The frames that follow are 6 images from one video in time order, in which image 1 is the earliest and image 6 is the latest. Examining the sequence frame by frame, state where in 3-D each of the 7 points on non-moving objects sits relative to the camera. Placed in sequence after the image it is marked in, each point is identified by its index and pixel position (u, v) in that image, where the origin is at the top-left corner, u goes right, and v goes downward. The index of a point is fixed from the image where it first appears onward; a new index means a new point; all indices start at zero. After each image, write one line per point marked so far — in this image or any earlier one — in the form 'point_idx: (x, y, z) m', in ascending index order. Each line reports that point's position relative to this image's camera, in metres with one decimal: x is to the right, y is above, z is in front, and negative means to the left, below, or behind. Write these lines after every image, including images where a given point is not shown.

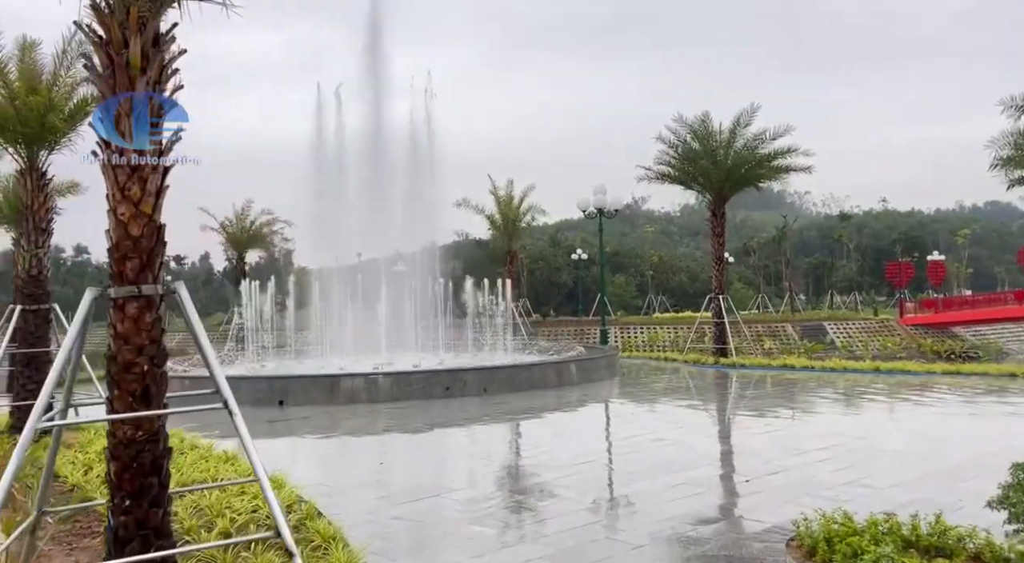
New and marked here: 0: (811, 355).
0: (+5.7, -1.4, +16.1) m
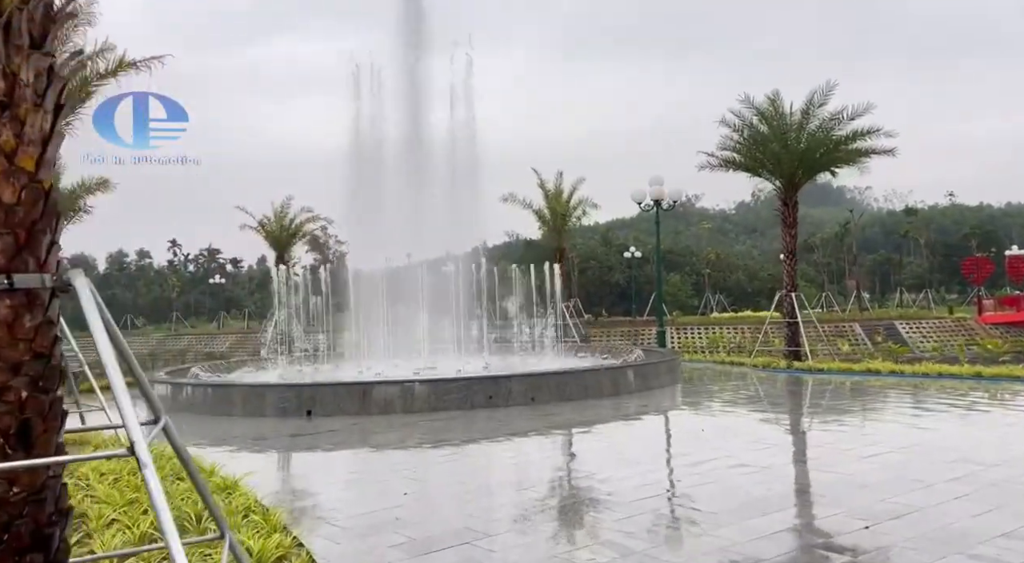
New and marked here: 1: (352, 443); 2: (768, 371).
0: (+6.6, -1.3, +14.5) m
1: (-1.7, -1.7, +8.8) m
2: (+4.4, -1.6, +14.5) m
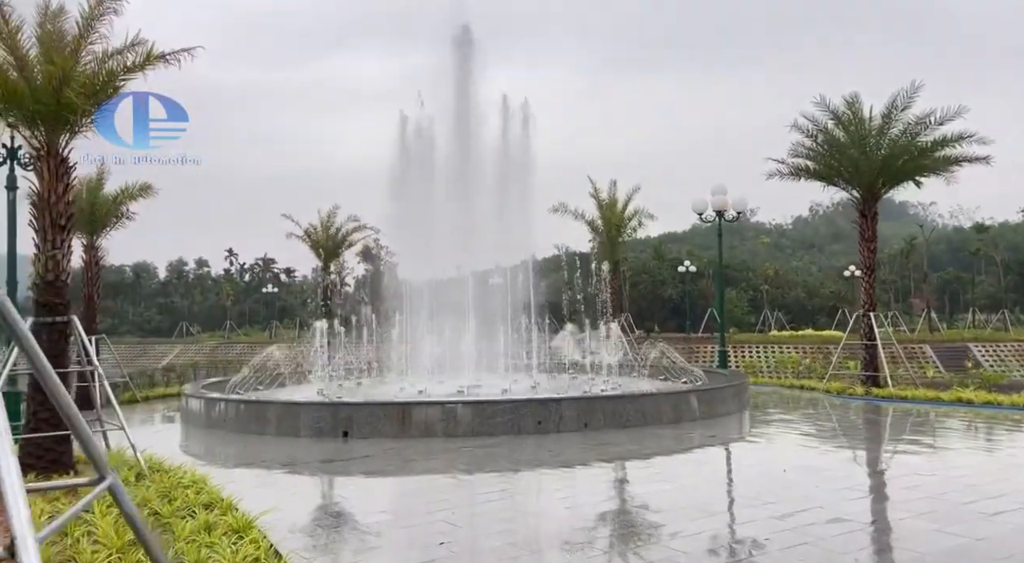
0: (+7.5, -1.7, +13.2) m
1: (-1.2, -1.8, +8.0) m
2: (+5.3, -1.8, +13.3) m
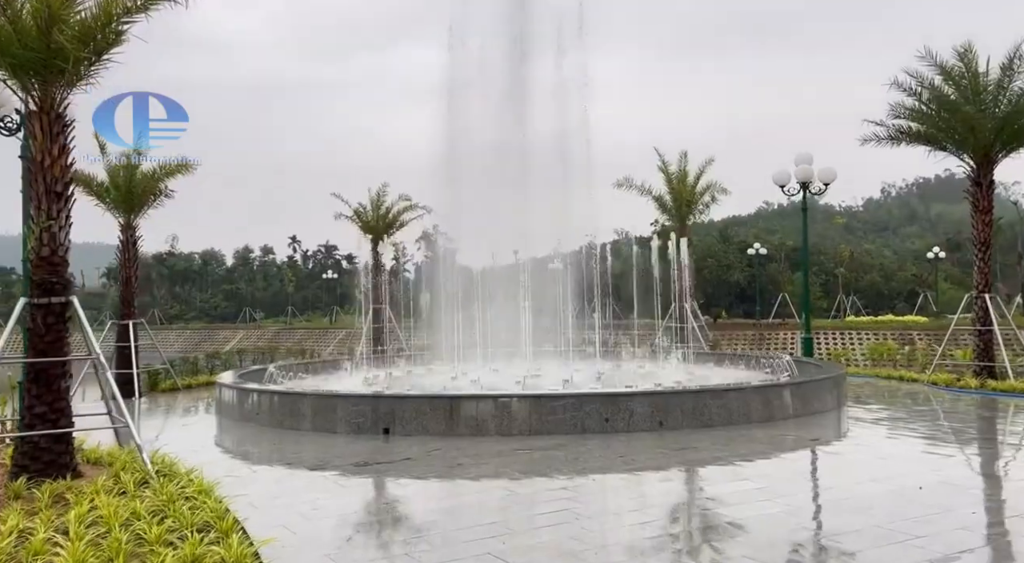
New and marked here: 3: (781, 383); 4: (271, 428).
0: (+8.3, -1.3, +11.5) m
1: (-0.7, -1.6, +6.9) m
2: (+6.1, -1.5, +11.7) m
3: (+2.9, -1.1, +9.0) m
4: (-2.7, -1.6, +9.4) m
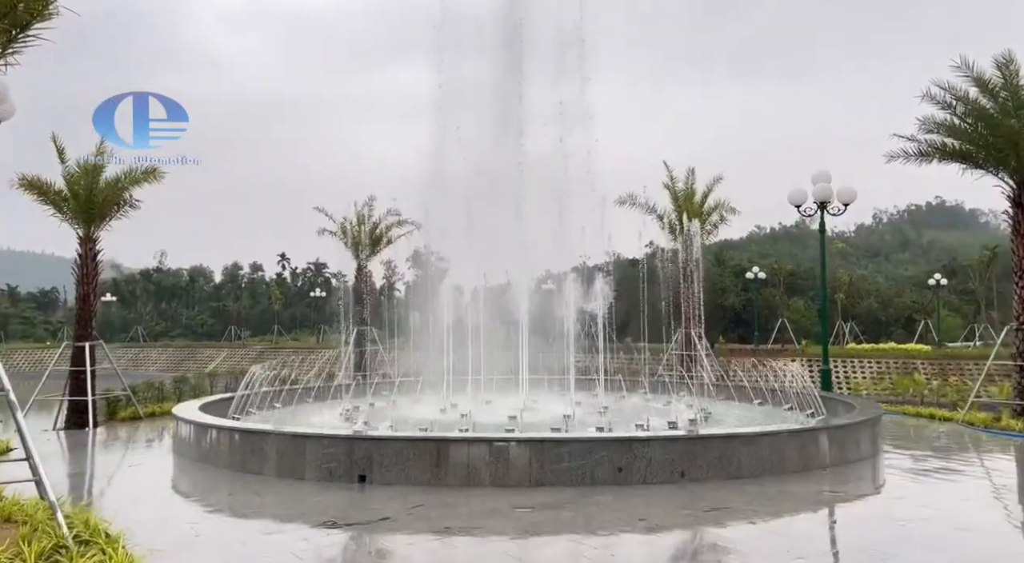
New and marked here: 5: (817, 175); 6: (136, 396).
0: (+8.3, -1.7, +10.4) m
1: (-0.7, -1.8, +5.7) m
2: (+6.1, -1.9, +10.6) m
3: (+2.9, -1.4, +7.9) m
4: (-2.7, -1.8, +8.2) m
5: (+5.1, +1.8, +14.0) m
6: (-6.3, -1.9, +14.0) m
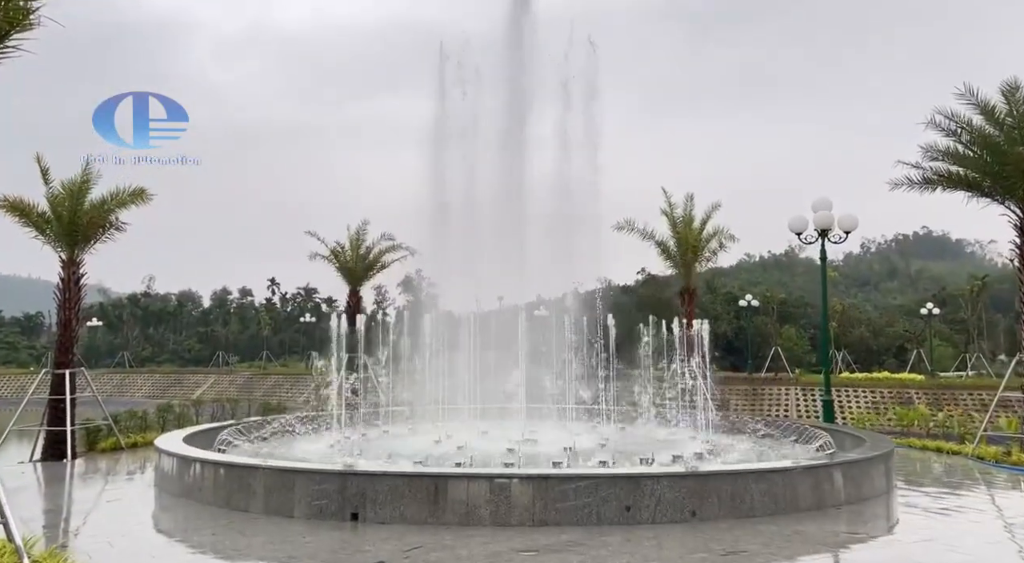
0: (+8.2, -2.1, +10.1) m
1: (-0.6, -2.0, +5.3) m
2: (+6.0, -2.3, +10.3) m
3: (+2.9, -1.6, +7.6) m
4: (-2.7, -2.1, +7.7) m
5: (+5.0, +1.3, +13.8) m
6: (-6.4, -2.3, +13.5) m
